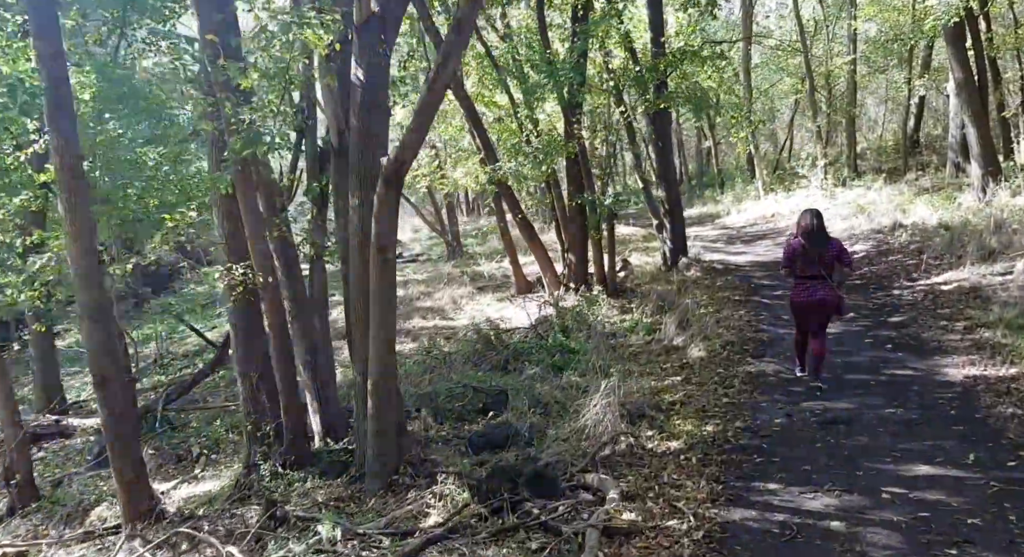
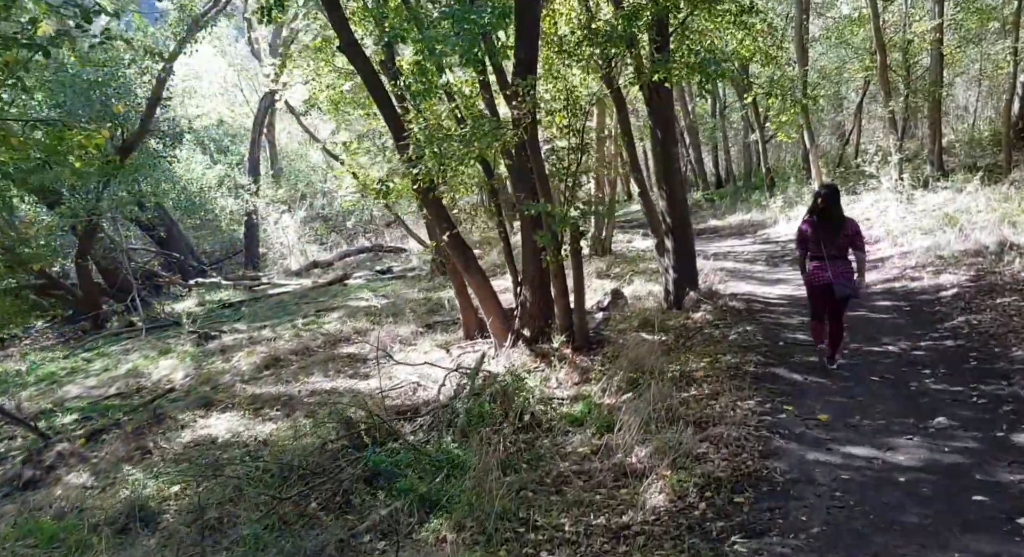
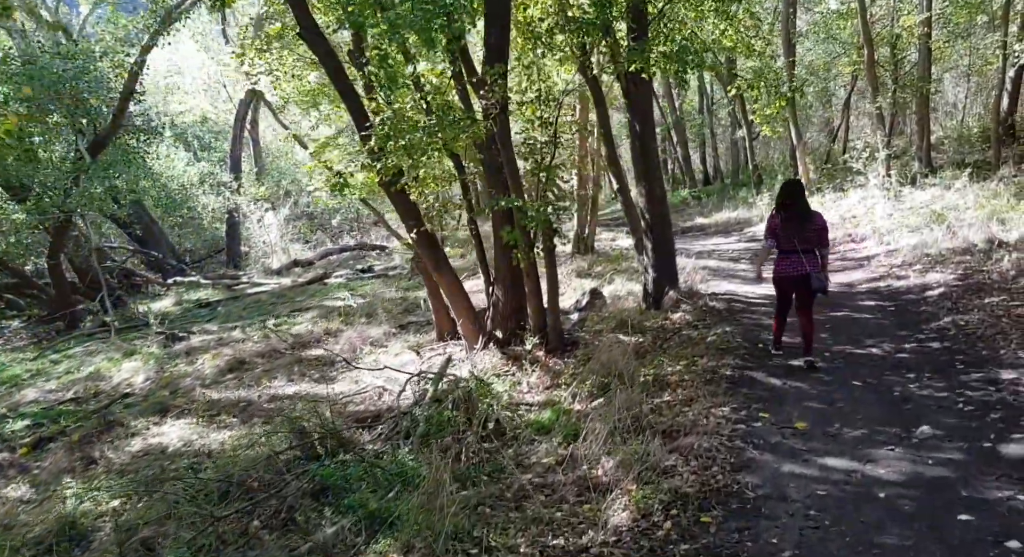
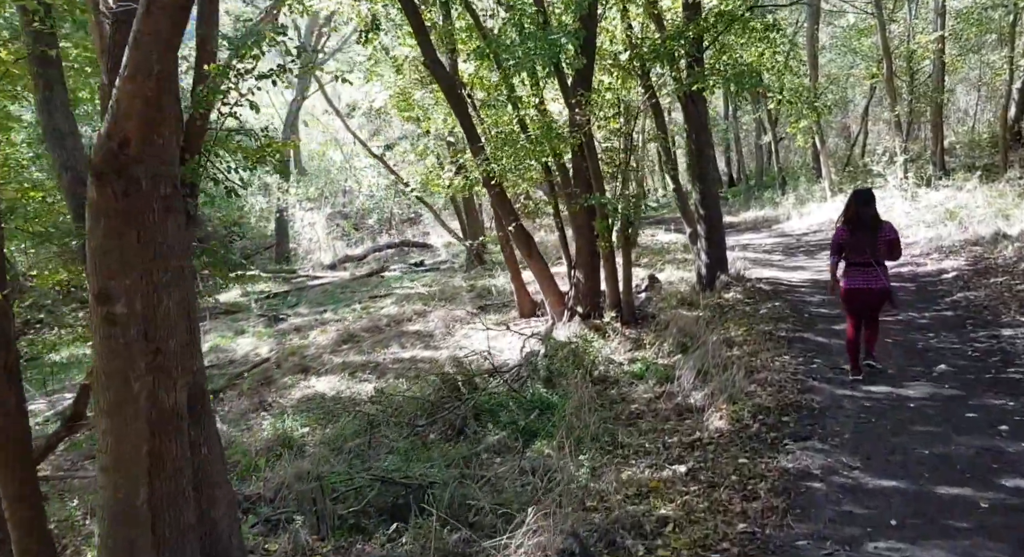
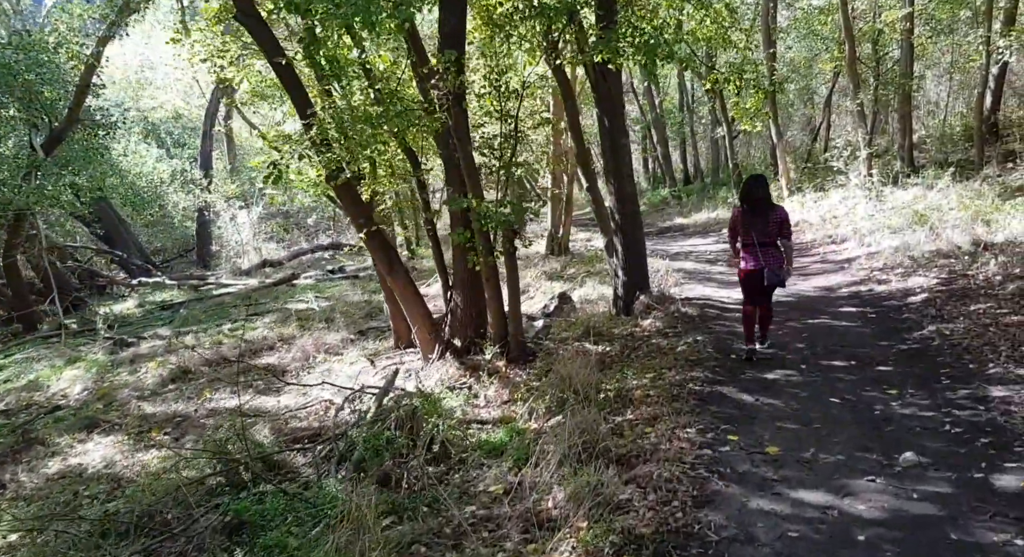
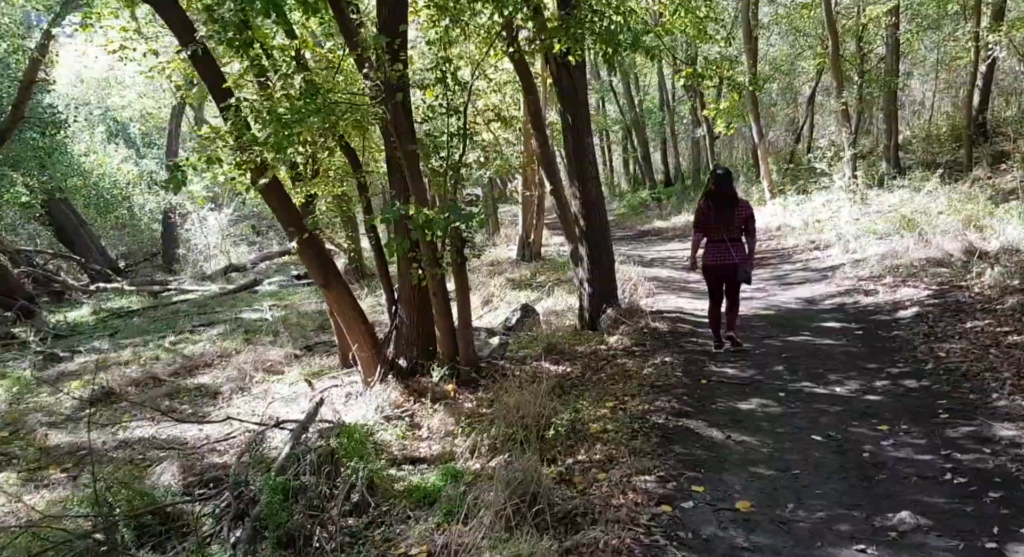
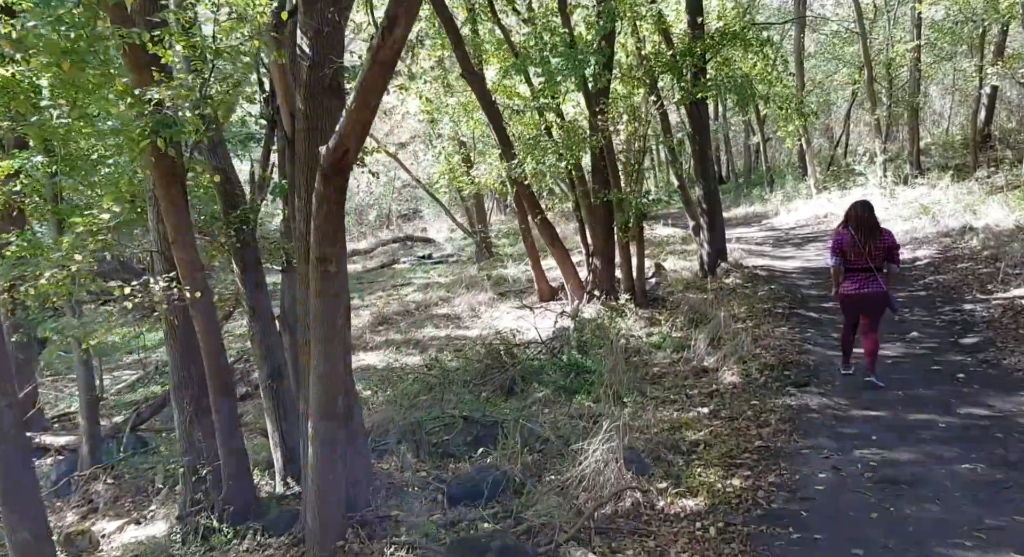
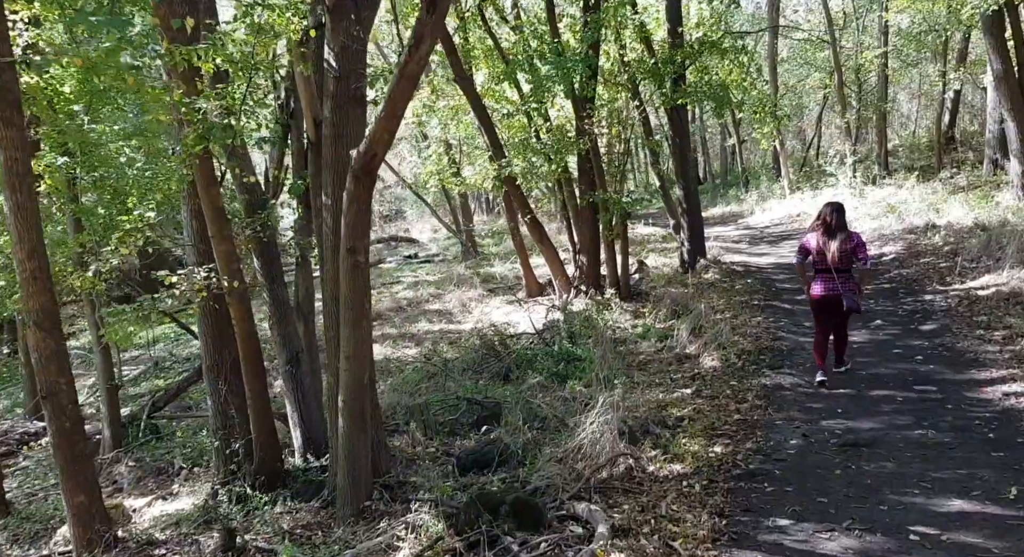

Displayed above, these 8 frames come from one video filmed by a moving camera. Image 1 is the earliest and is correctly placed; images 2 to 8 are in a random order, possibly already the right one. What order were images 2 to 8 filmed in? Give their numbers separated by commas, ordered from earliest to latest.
8, 7, 4, 2, 3, 5, 6
